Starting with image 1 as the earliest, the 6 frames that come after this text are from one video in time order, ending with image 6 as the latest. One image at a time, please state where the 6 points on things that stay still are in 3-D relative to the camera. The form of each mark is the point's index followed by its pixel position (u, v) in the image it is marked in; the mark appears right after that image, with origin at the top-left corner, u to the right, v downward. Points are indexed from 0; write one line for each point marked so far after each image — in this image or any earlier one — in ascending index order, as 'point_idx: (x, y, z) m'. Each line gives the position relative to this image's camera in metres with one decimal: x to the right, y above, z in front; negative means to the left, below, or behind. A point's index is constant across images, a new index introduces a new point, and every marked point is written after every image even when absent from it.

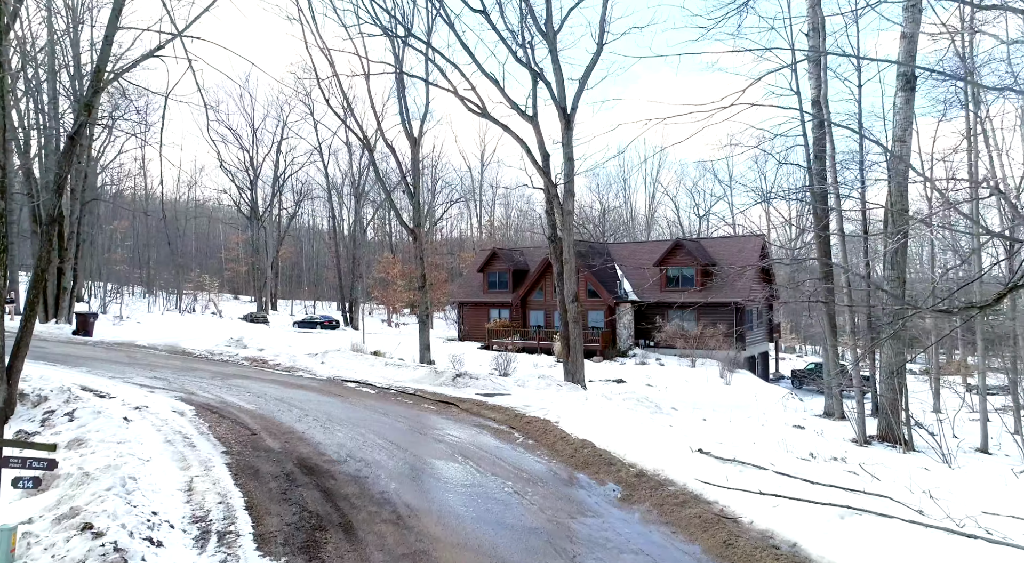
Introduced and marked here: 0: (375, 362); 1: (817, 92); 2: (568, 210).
0: (-3.3, -1.9, +16.3) m
1: (+6.8, +4.2, +15.2) m
2: (+1.5, +2.0, +18.0) m
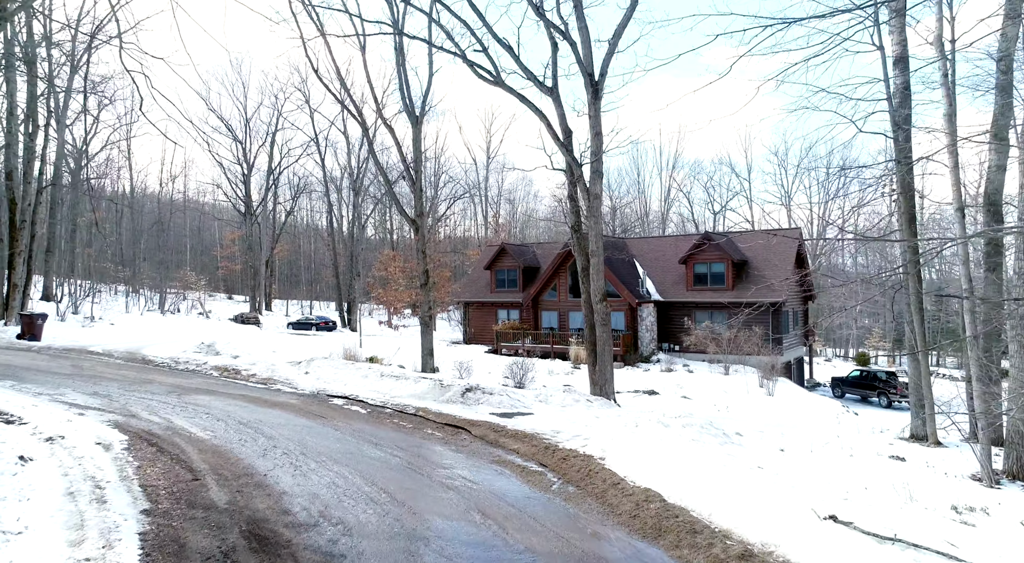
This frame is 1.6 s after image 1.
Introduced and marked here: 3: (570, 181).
0: (-2.9, -1.8, +13.7) m
1: (+7.2, +4.3, +12.6) m
2: (+1.9, +2.0, +15.4) m
3: (+1.3, +2.5, +16.3) m
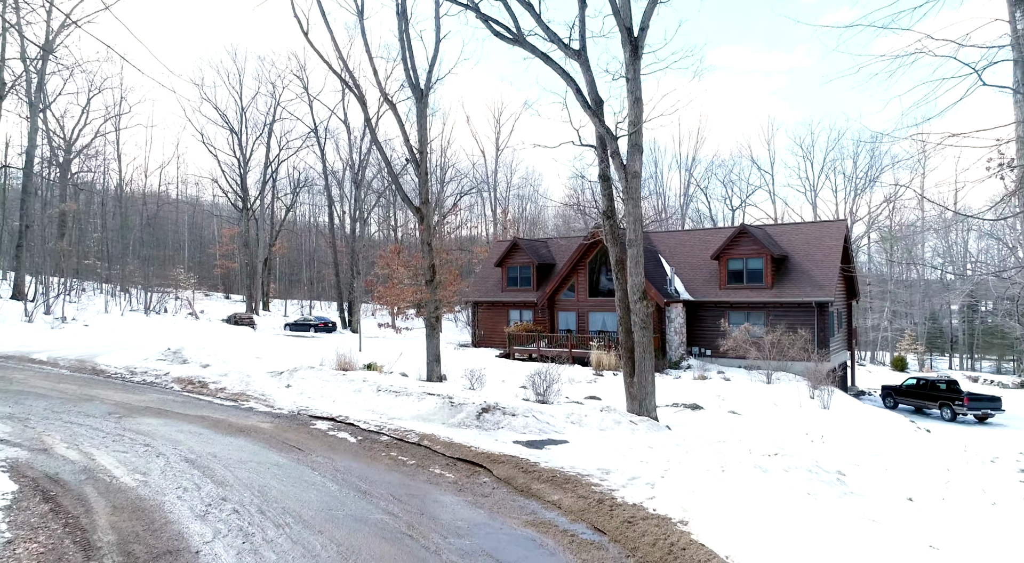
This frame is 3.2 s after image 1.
0: (-2.5, -1.7, +11.3) m
1: (+7.6, +4.4, +10.1) m
2: (+2.3, +2.1, +13.0) m
3: (+1.8, +2.6, +13.8) m
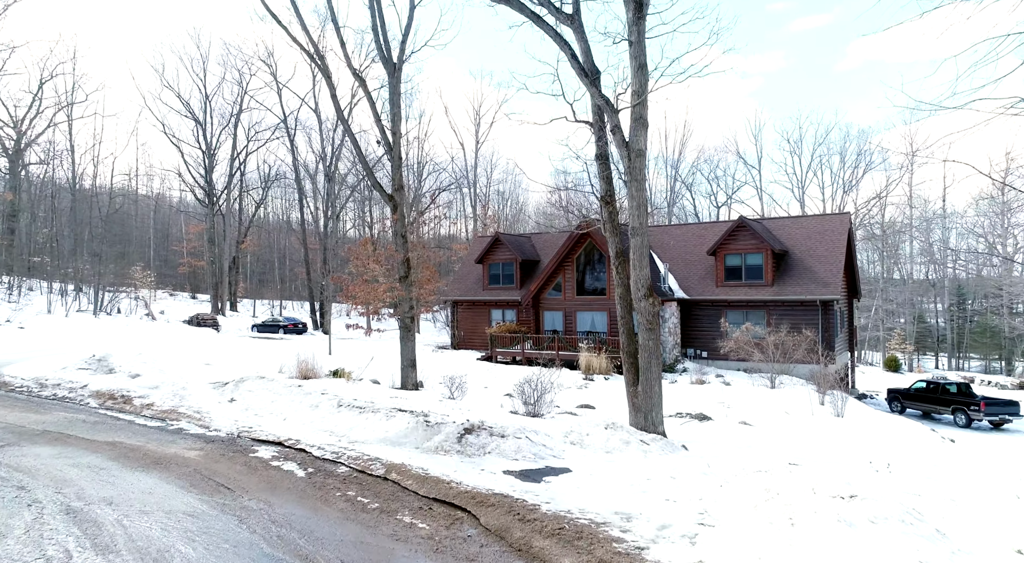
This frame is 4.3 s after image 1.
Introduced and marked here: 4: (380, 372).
0: (-2.7, -1.7, +9.4) m
1: (+7.5, +4.5, +8.5) m
2: (+2.1, +2.2, +11.3) m
3: (+1.5, +2.7, +12.1) m
4: (-3.1, -2.2, +16.2) m
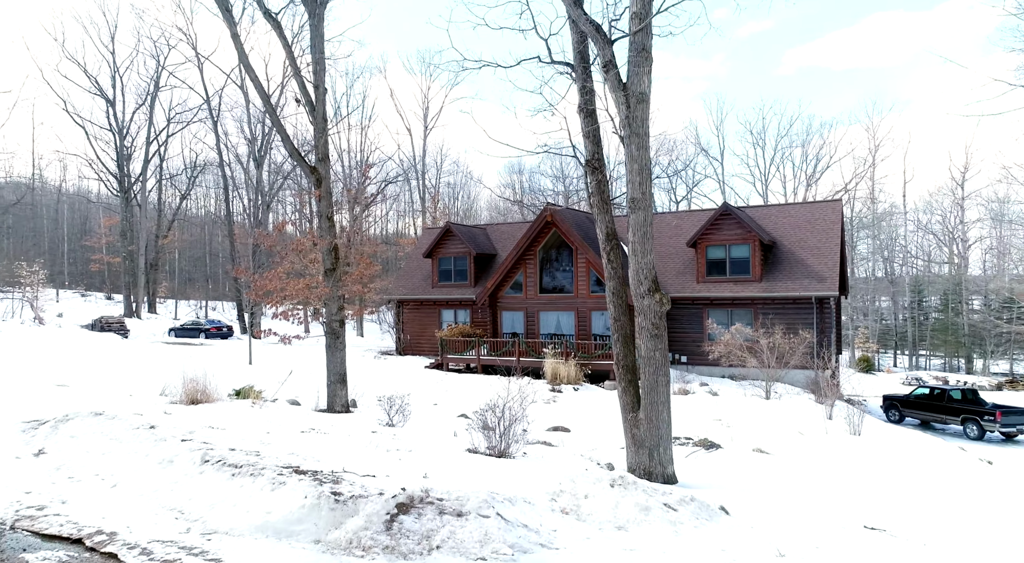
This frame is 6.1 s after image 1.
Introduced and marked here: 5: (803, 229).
0: (-3.0, -1.5, +6.2) m
1: (+7.1, +4.7, +6.0) m
2: (+1.6, +2.4, +8.4) m
3: (+0.9, +2.9, +9.1) m
4: (-4.0, -2.1, +12.9) m
5: (+8.6, +1.5, +19.9) m
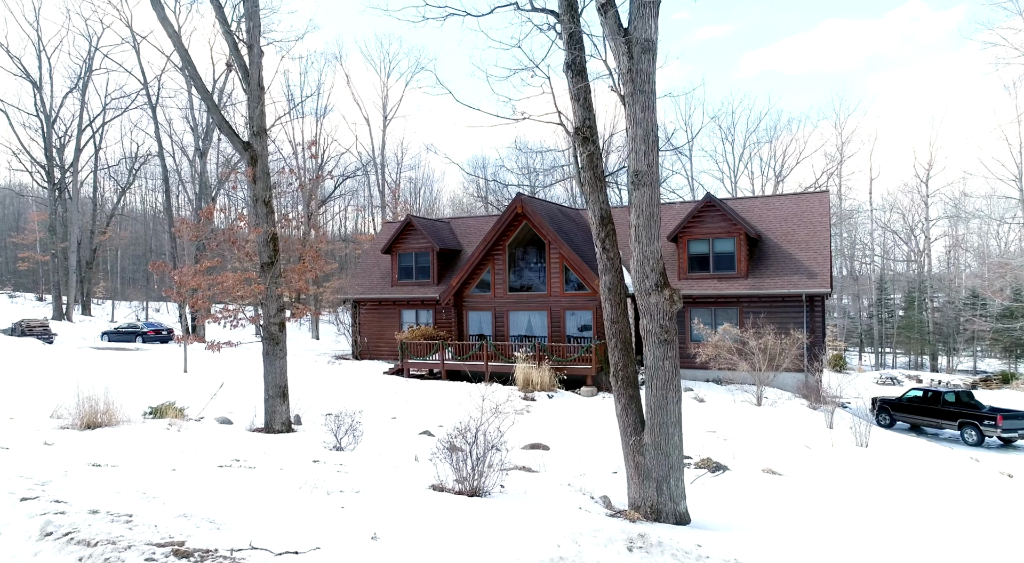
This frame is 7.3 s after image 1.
0: (-3.2, -1.5, +4.3) m
1: (+7.0, +4.7, +4.7) m
2: (+1.3, +2.4, +6.7) m
3: (+0.6, +2.9, +7.5) m
4: (-4.5, -2.0, +10.9) m
5: (+7.7, +1.6, +18.7) m
